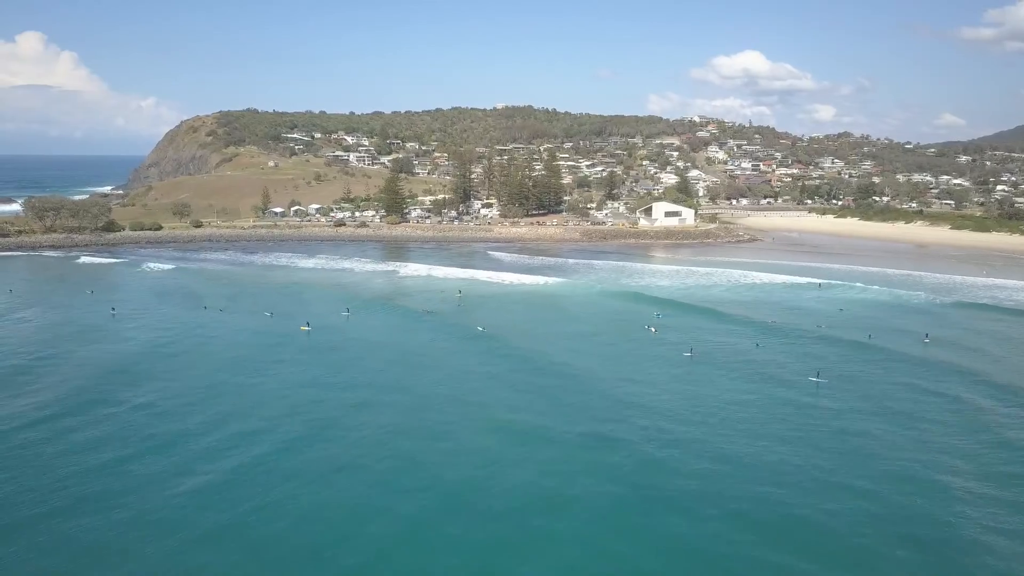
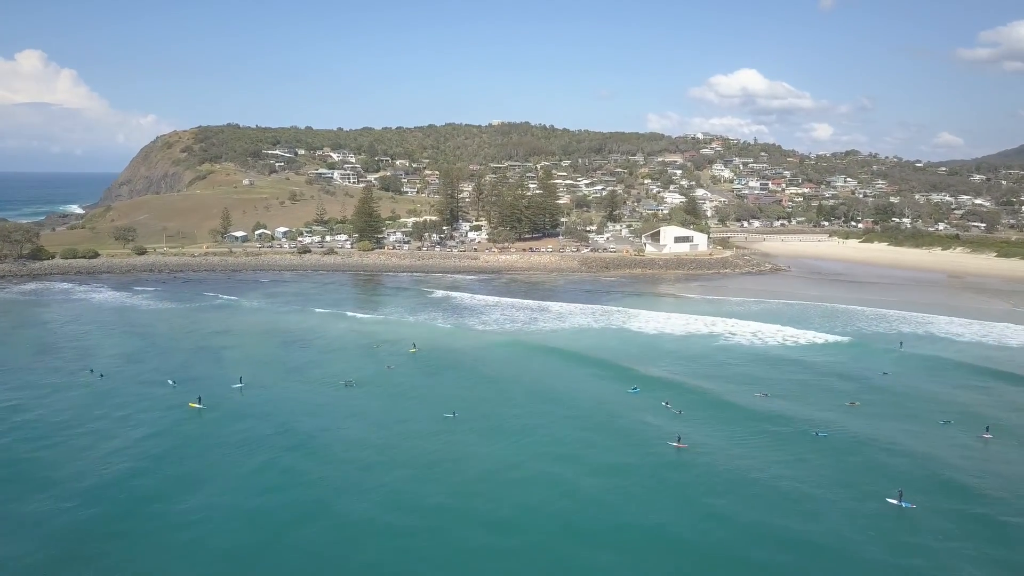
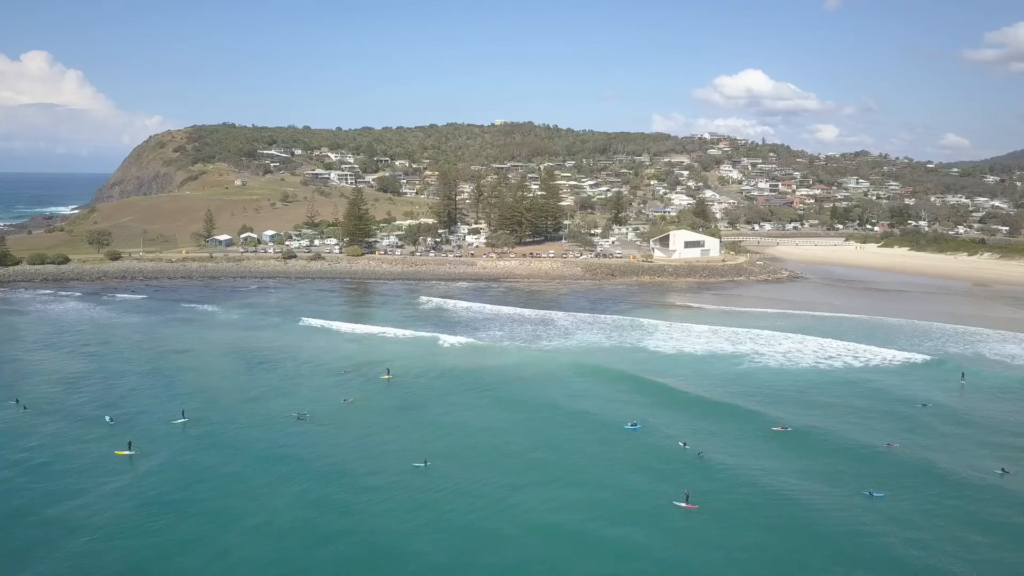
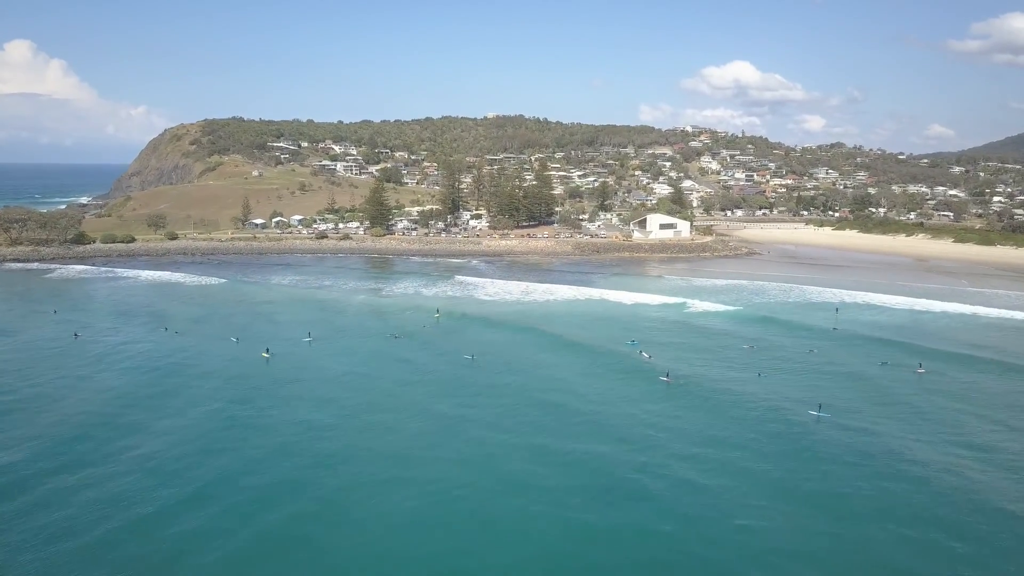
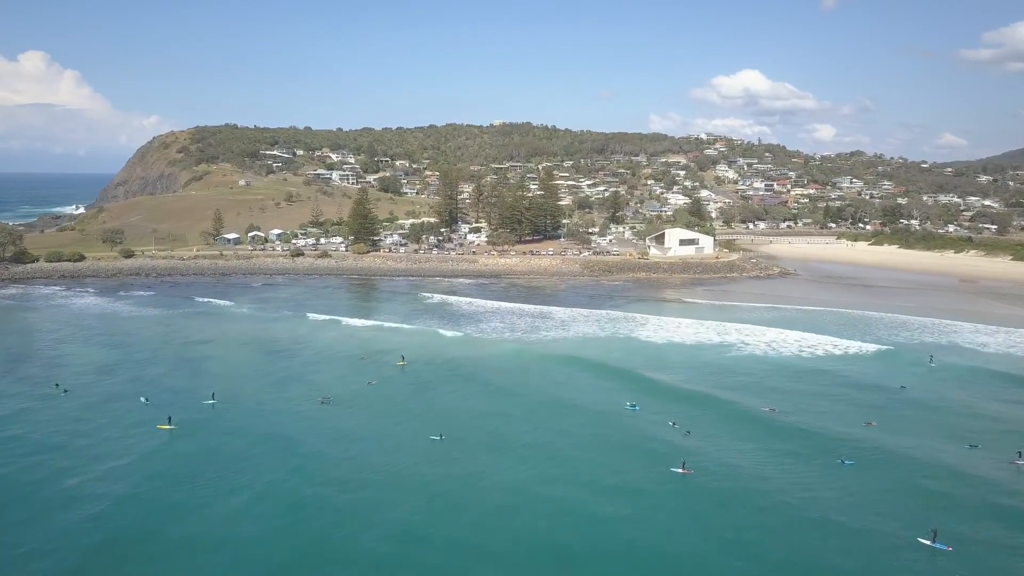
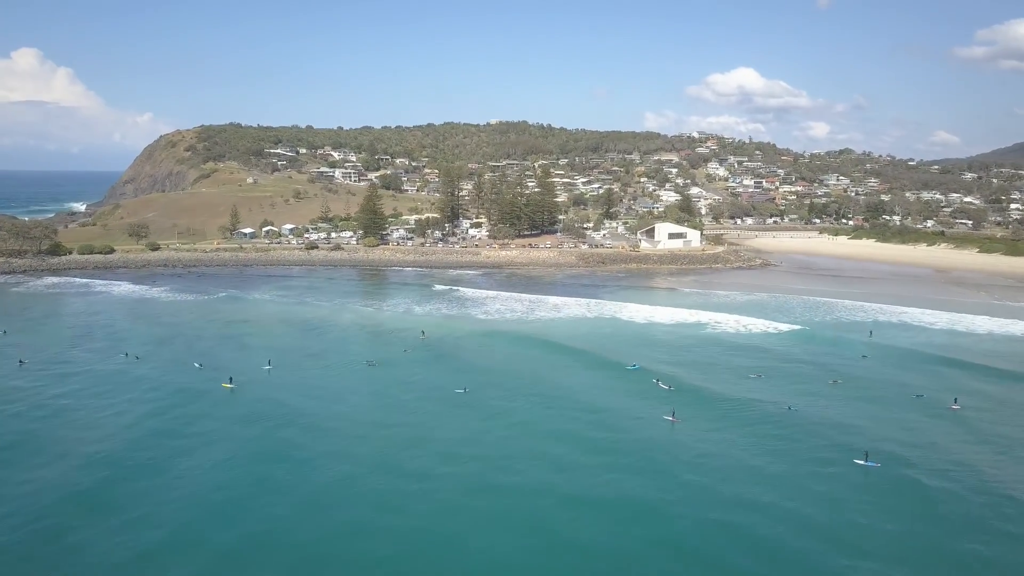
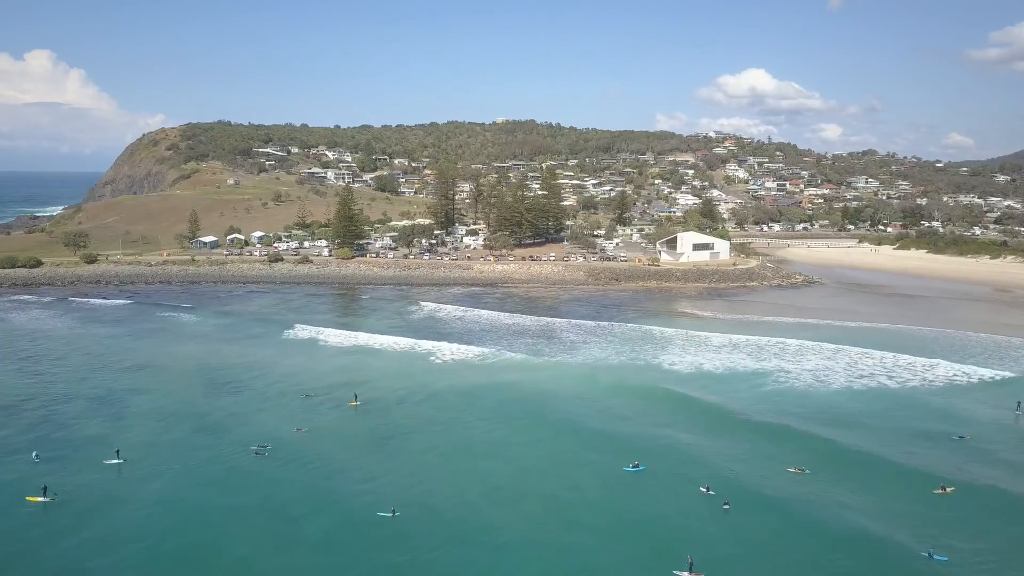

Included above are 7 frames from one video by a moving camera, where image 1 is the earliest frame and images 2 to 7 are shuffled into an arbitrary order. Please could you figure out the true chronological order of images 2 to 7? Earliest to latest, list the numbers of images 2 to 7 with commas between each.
4, 6, 2, 5, 3, 7
